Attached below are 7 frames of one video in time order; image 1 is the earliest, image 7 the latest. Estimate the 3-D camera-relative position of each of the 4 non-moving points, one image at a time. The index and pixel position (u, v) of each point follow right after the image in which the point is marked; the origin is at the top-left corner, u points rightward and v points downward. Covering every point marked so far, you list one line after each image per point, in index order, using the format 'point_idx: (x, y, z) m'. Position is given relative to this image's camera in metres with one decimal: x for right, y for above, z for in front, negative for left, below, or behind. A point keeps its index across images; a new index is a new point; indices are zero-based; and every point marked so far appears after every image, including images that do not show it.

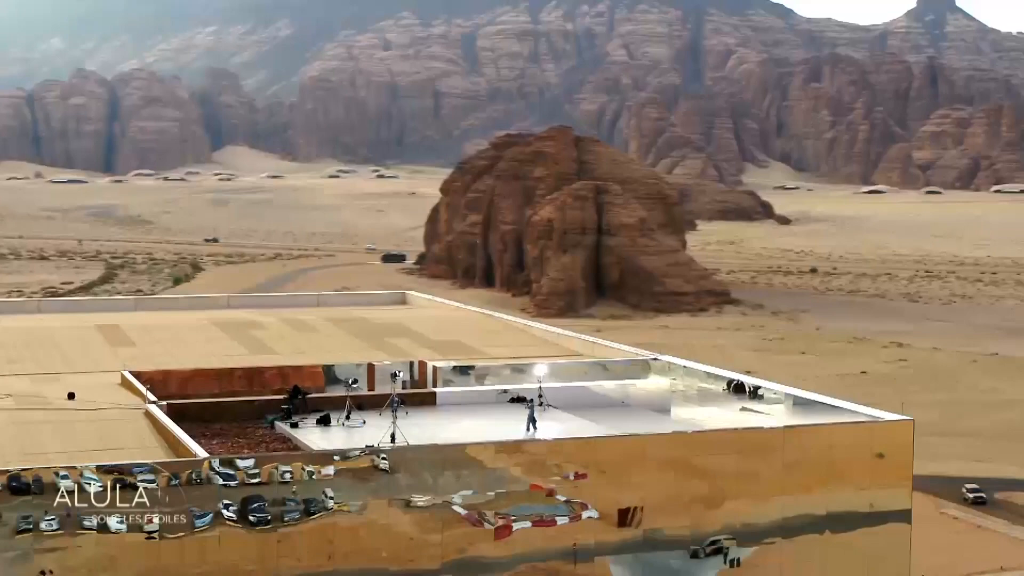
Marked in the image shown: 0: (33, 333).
0: (-4.6, -0.4, +19.4) m
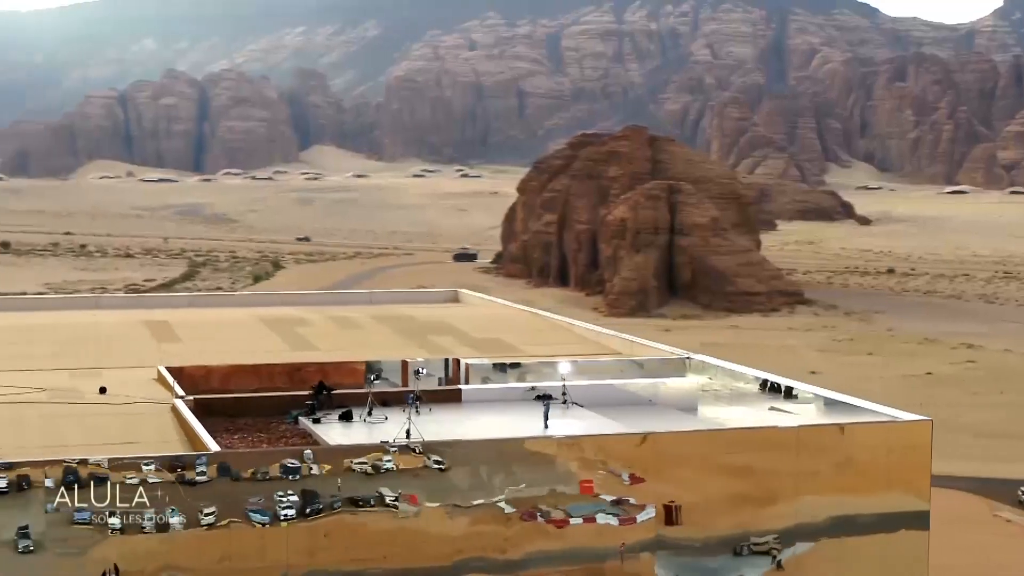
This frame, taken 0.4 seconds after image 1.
0: (-4.2, -0.4, +19.9) m
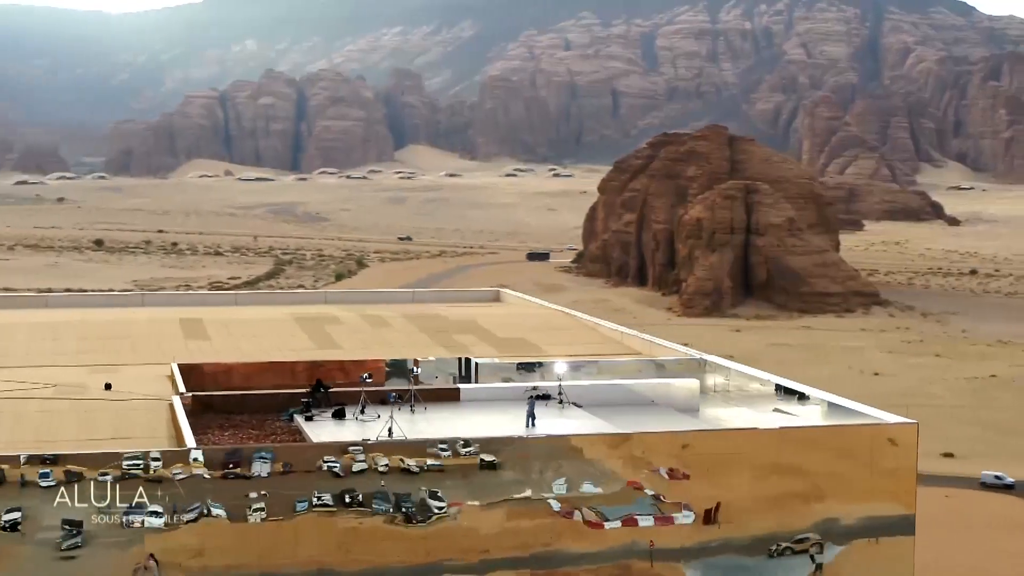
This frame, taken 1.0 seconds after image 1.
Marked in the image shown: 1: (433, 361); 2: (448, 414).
0: (-4.0, -0.4, +20.4) m
1: (-0.7, -0.7, +18.9) m
2: (-0.5, -1.0, +15.6) m
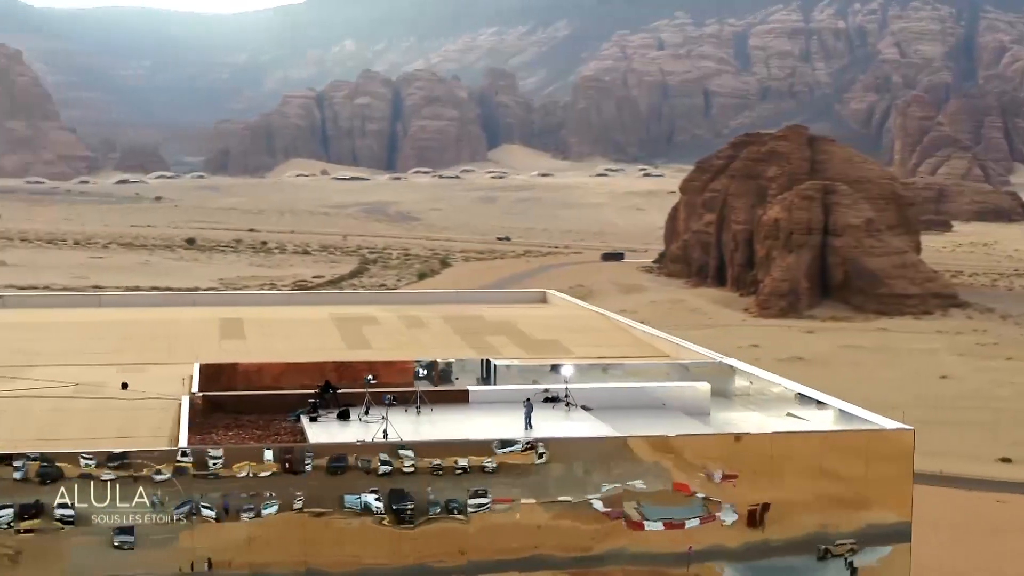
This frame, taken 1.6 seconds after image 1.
0: (-3.6, -0.4, +20.8) m
1: (-0.5, -0.7, +19.1) m
2: (-0.4, -1.0, +15.9) m
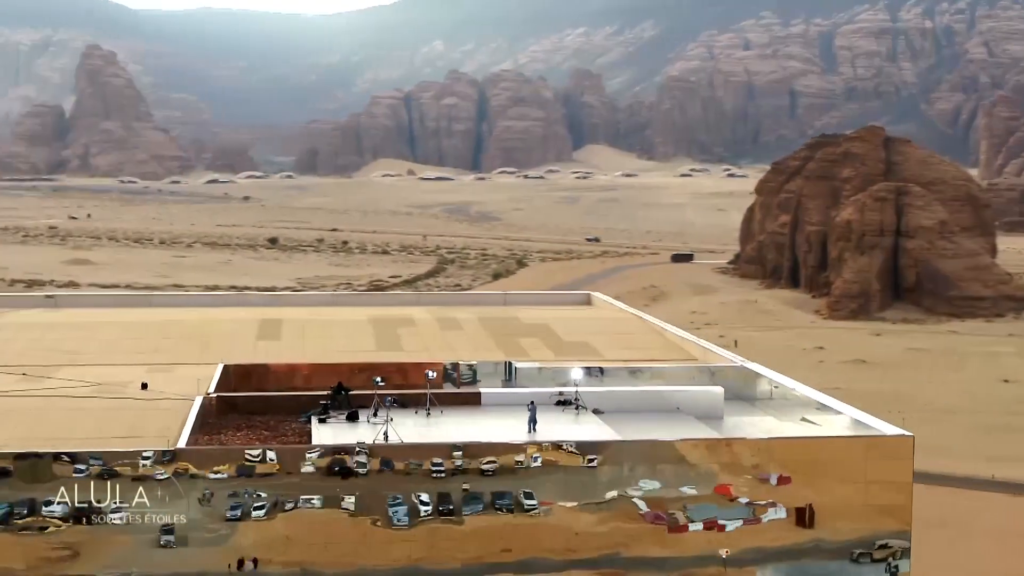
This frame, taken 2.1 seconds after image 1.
0: (-3.3, -0.4, +21.1) m
1: (-0.2, -0.7, +19.3) m
2: (-0.4, -1.0, +16.0) m
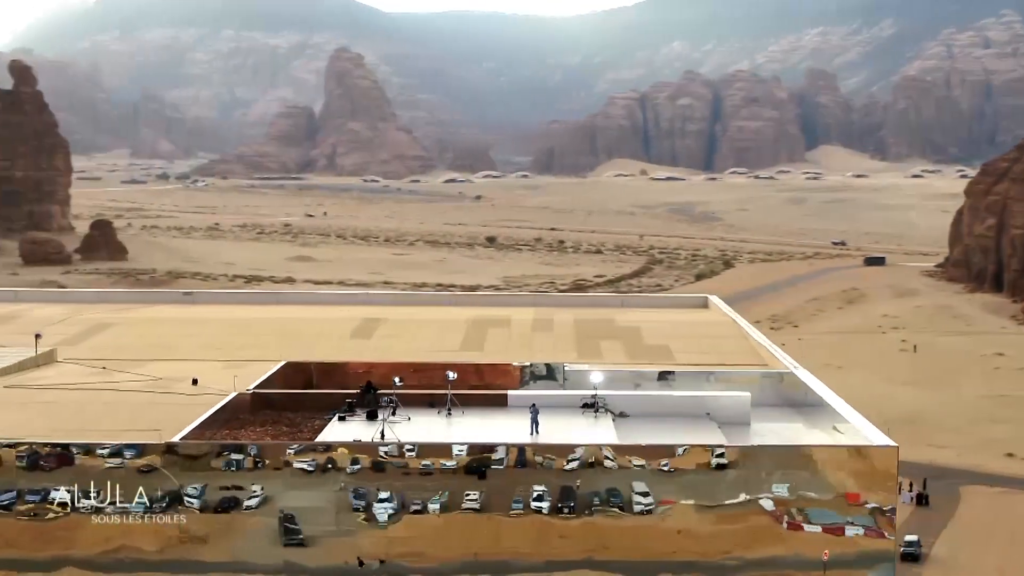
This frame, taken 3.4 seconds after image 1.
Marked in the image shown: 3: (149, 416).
0: (-2.3, -0.4, +22.0) m
1: (+0.4, -0.8, +19.6) m
2: (-0.2, -1.1, +16.5) m
3: (-2.9, -1.0, +16.3) m
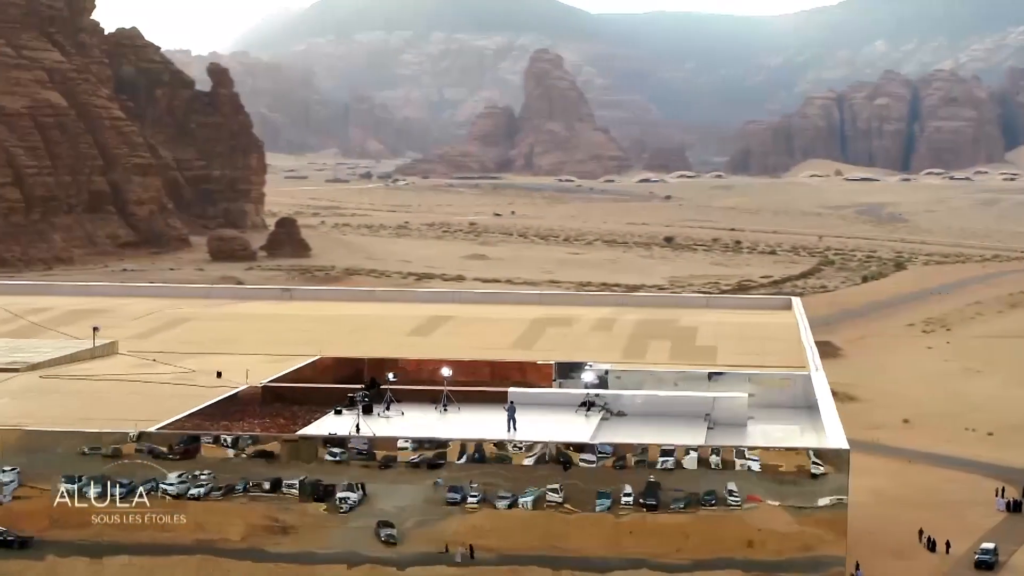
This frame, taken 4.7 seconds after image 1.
0: (-1.6, -0.4, +22.5) m
1: (+0.8, -0.8, +19.8) m
2: (-0.3, -1.1, +16.8) m
3: (-3.0, -1.0, +17.0) m
